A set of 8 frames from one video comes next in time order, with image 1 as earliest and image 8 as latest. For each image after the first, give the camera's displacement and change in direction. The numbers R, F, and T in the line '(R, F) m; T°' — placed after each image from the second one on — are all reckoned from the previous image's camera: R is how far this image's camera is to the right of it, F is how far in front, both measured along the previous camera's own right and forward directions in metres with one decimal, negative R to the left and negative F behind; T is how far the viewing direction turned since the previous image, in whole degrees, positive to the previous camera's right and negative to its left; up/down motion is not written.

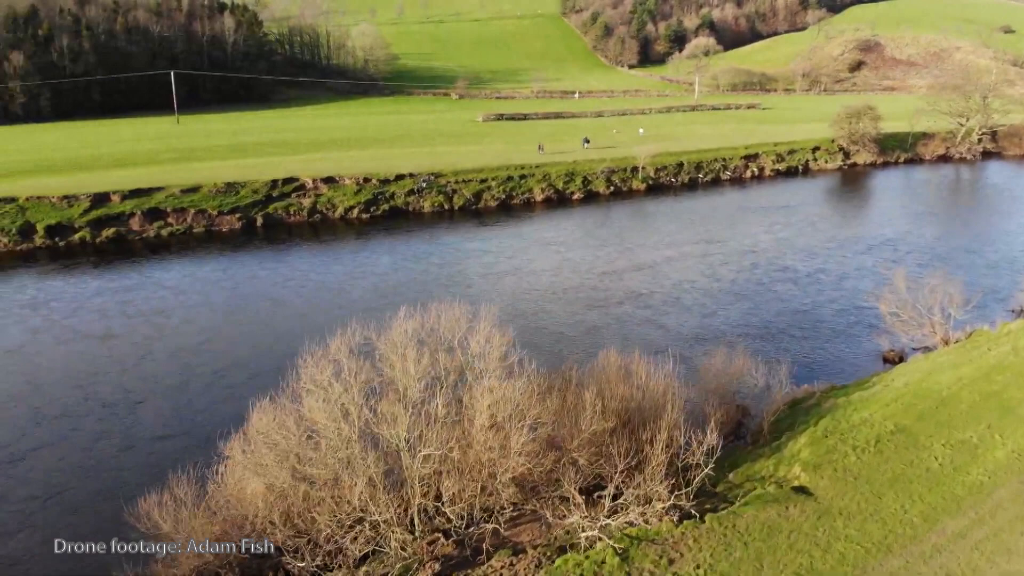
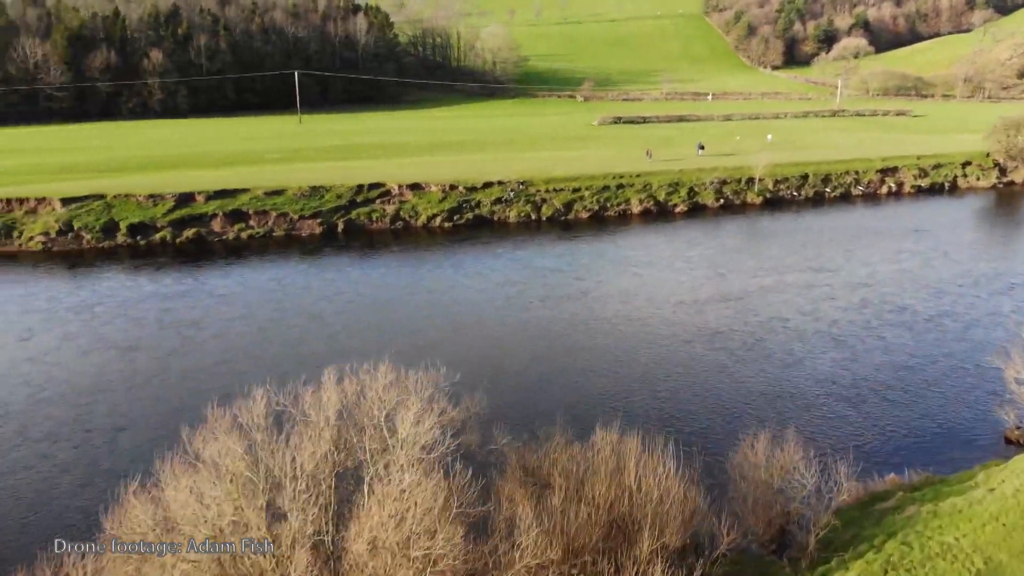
(+2.3, +3.2) m; -9°
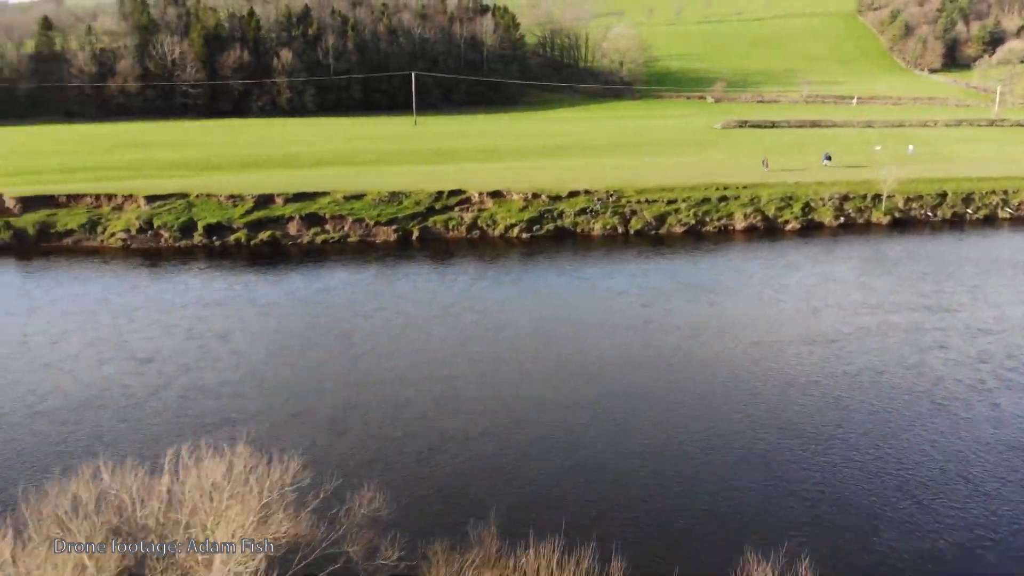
(+2.4, +2.9) m; -9°
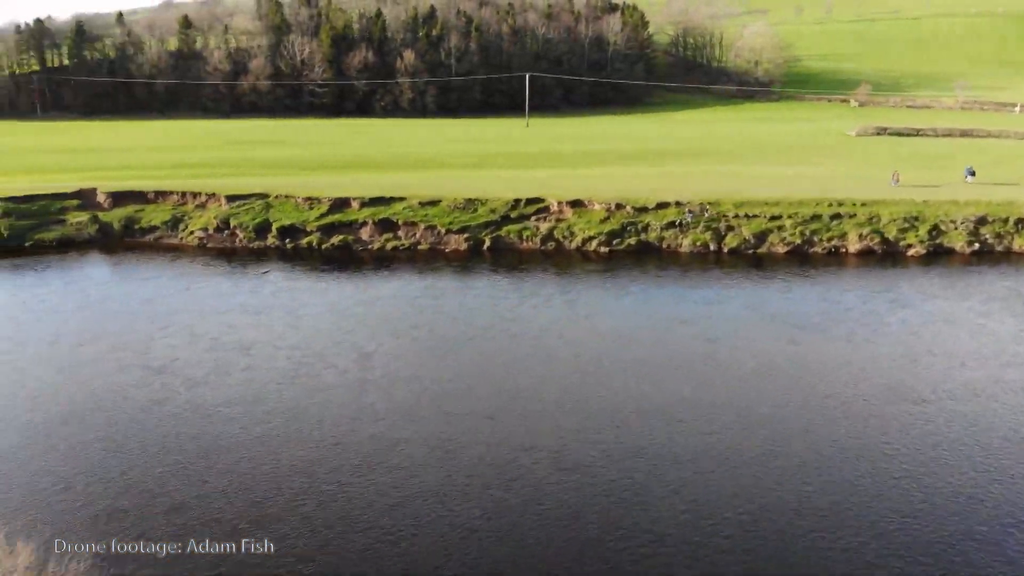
(+2.5, +2.7) m; -9°
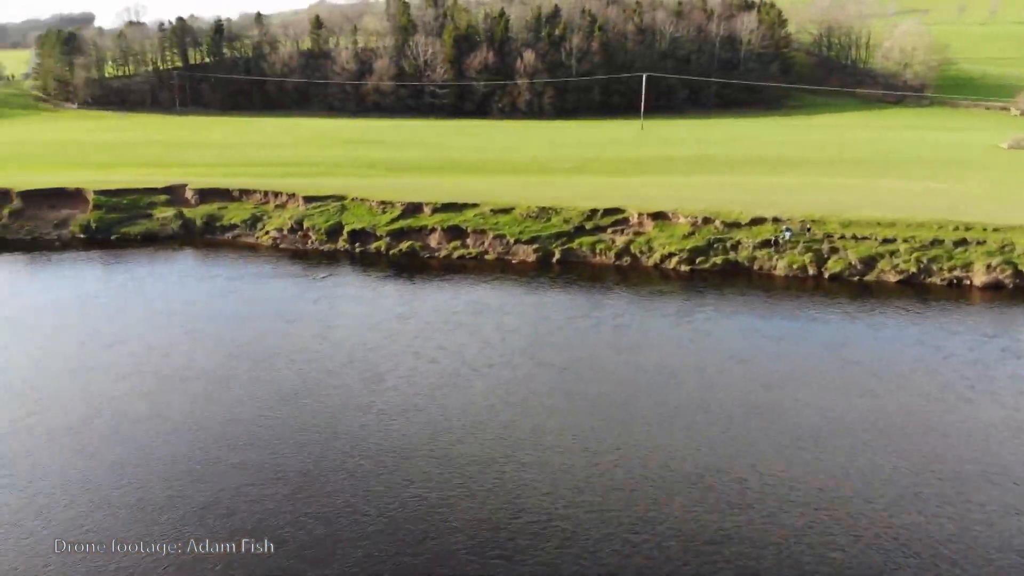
(+2.5, +2.6) m; -9°
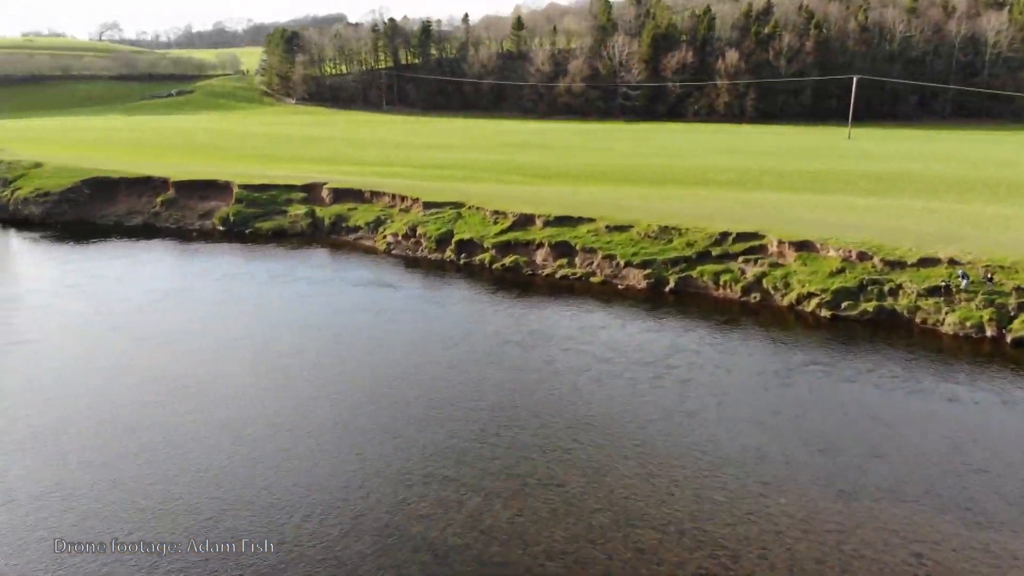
(+3.9, +3.9) m; -15°
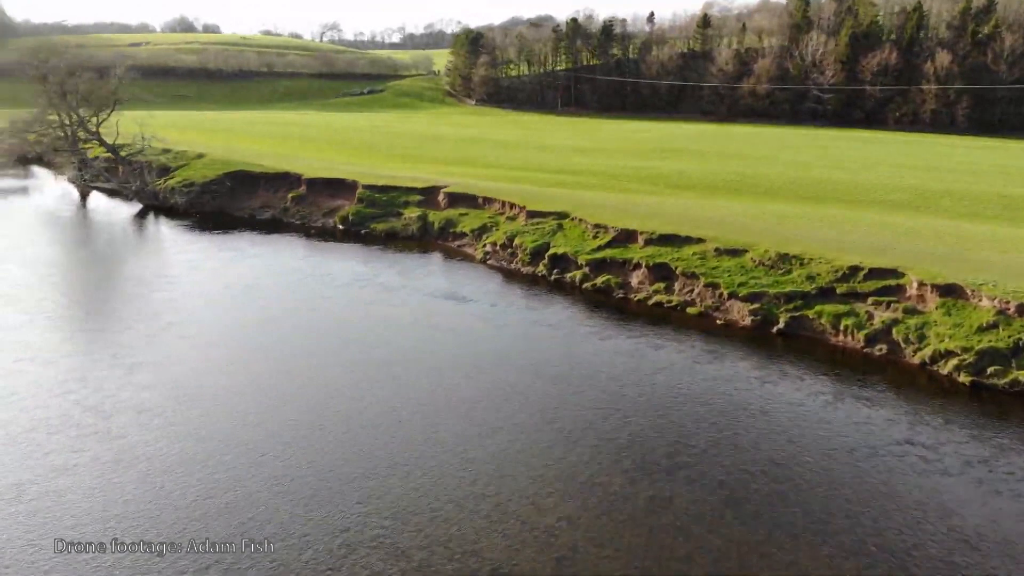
(+3.6, +3.2) m; -14°
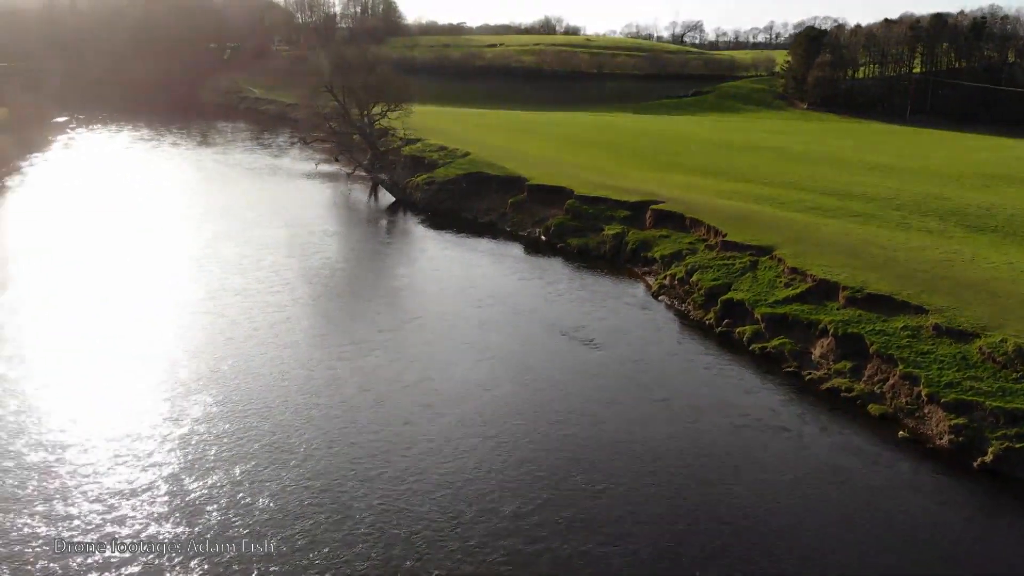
(+6.0, +5.7) m; -25°
